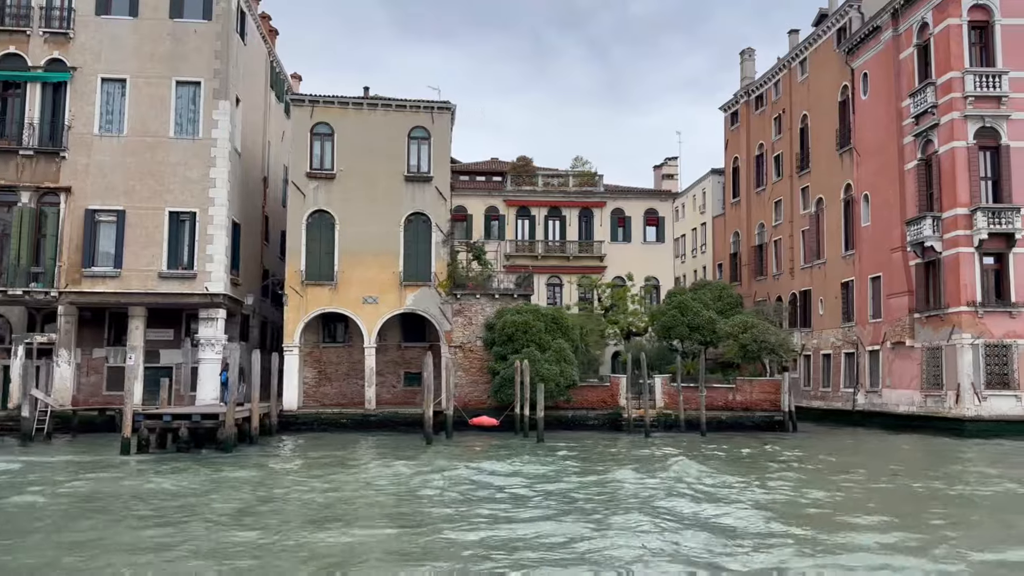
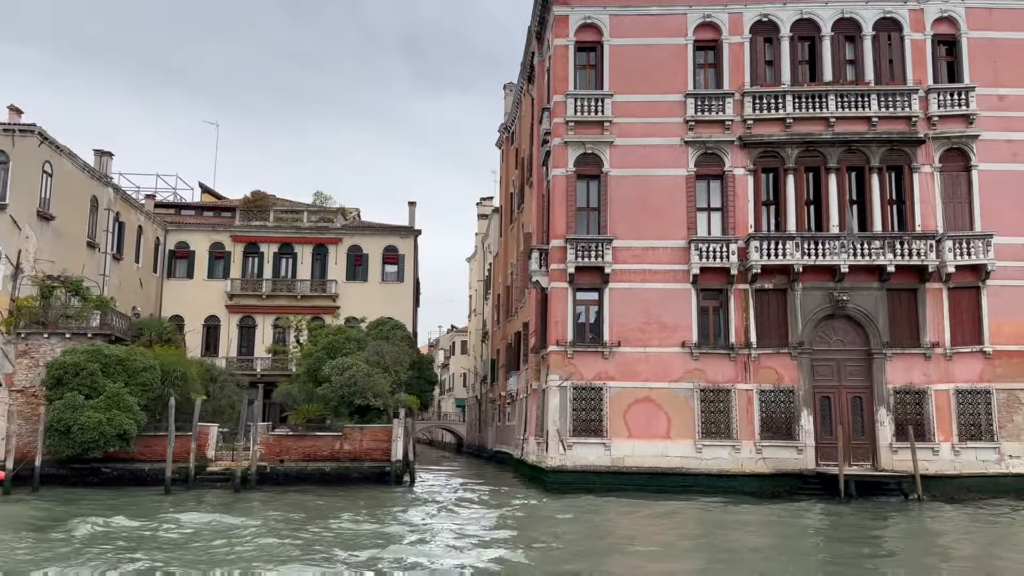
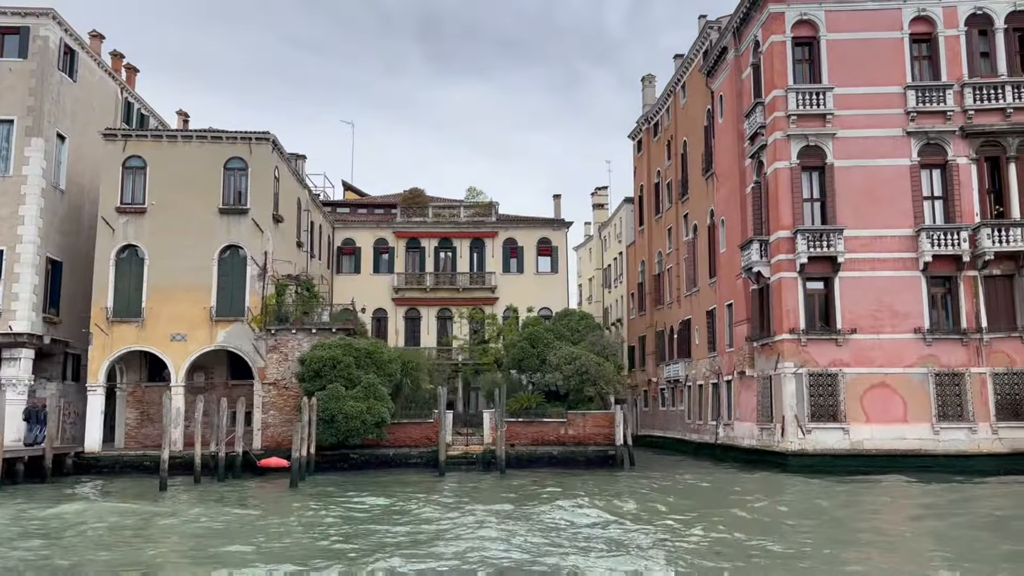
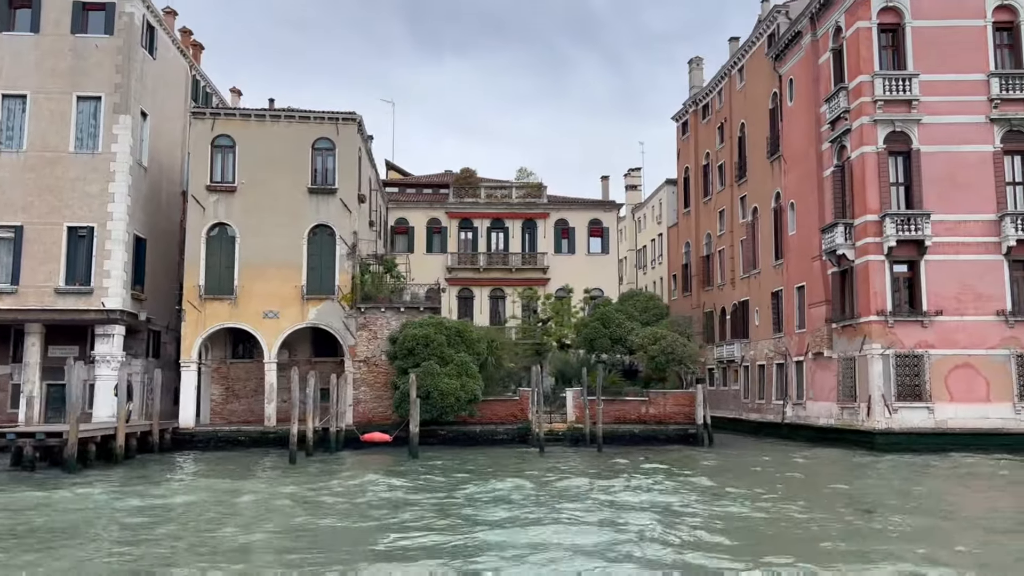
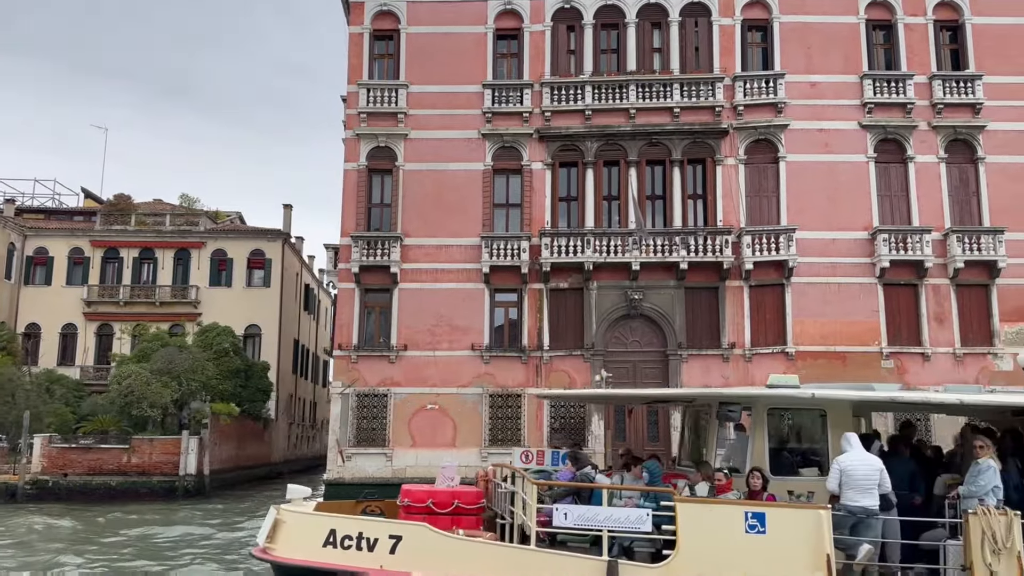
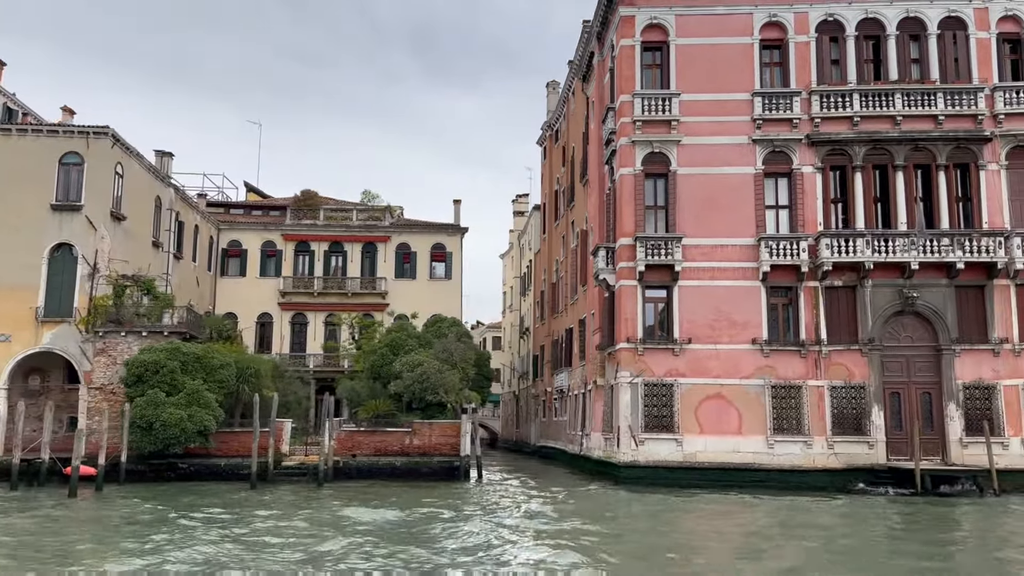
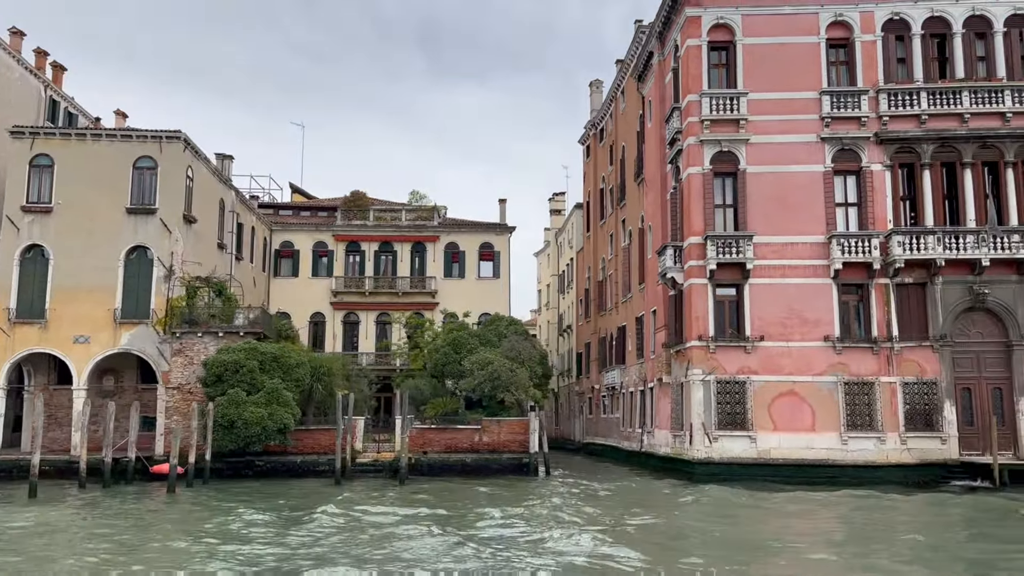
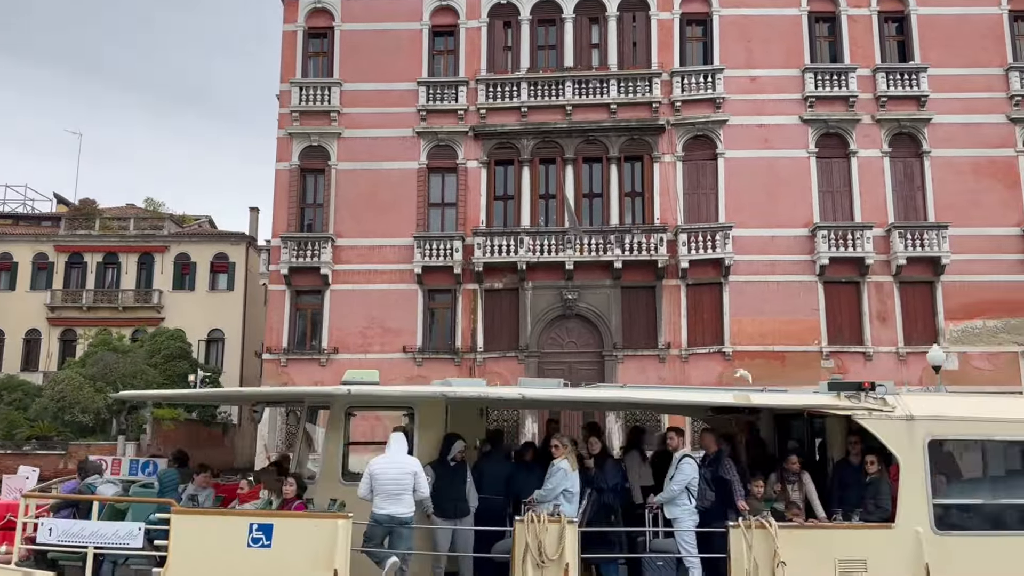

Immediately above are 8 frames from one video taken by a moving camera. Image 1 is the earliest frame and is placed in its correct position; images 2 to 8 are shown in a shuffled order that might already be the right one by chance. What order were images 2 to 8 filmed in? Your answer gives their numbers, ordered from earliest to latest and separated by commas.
4, 3, 7, 6, 2, 5, 8
